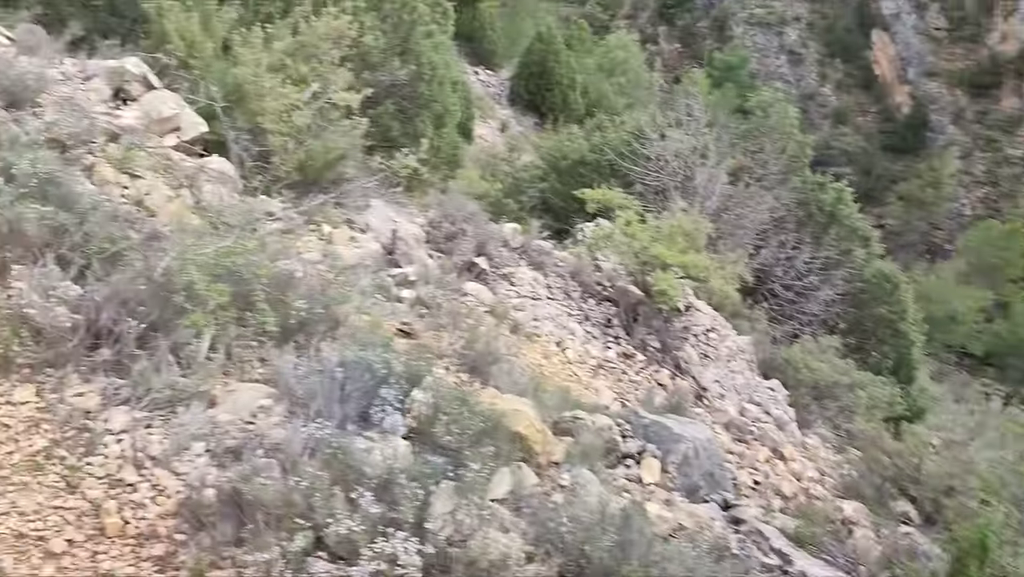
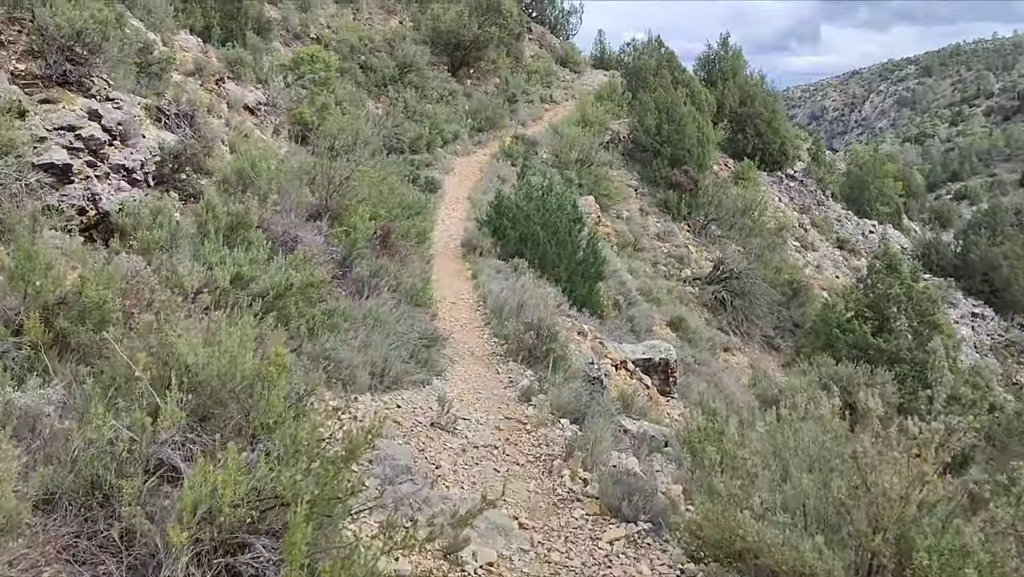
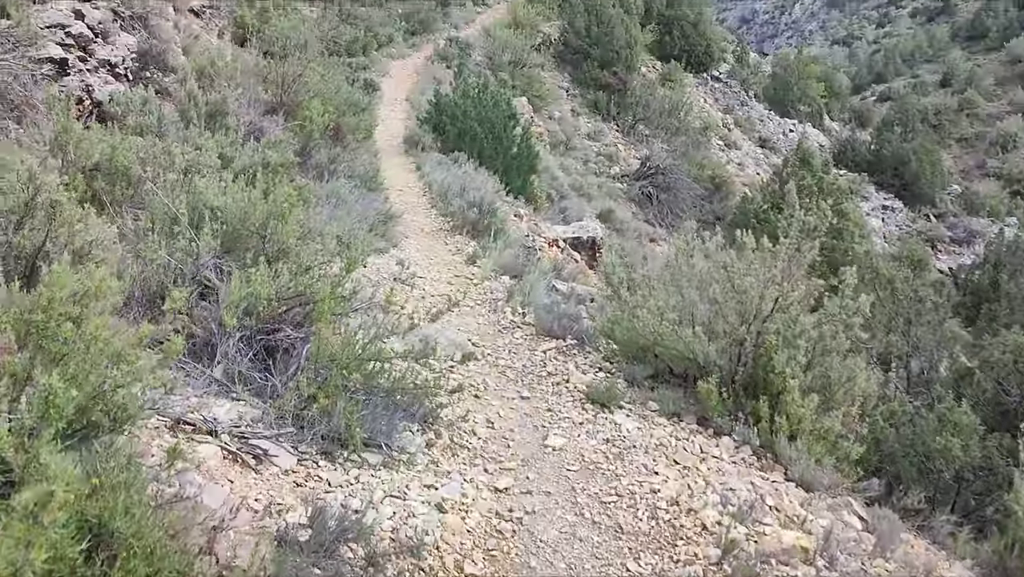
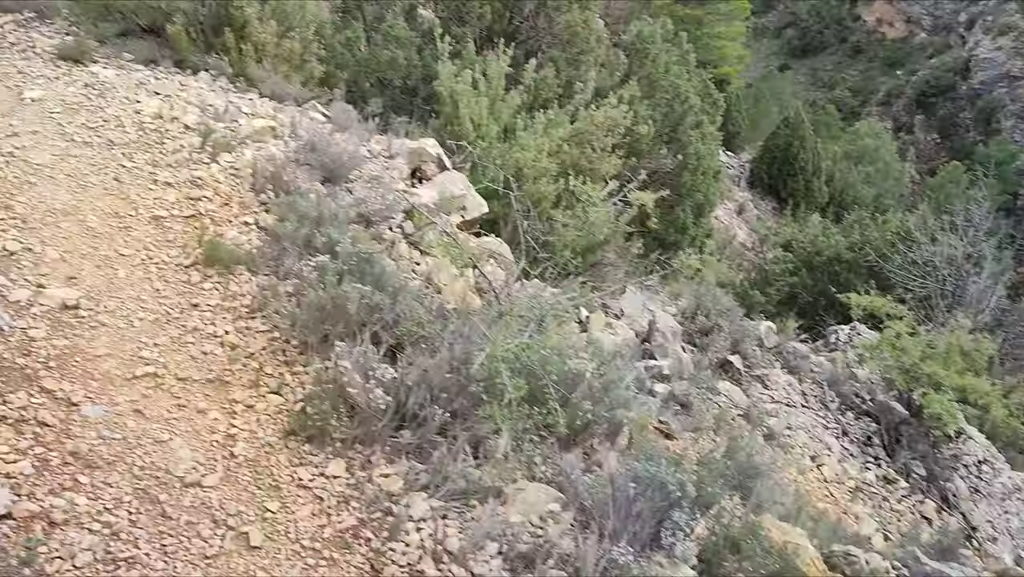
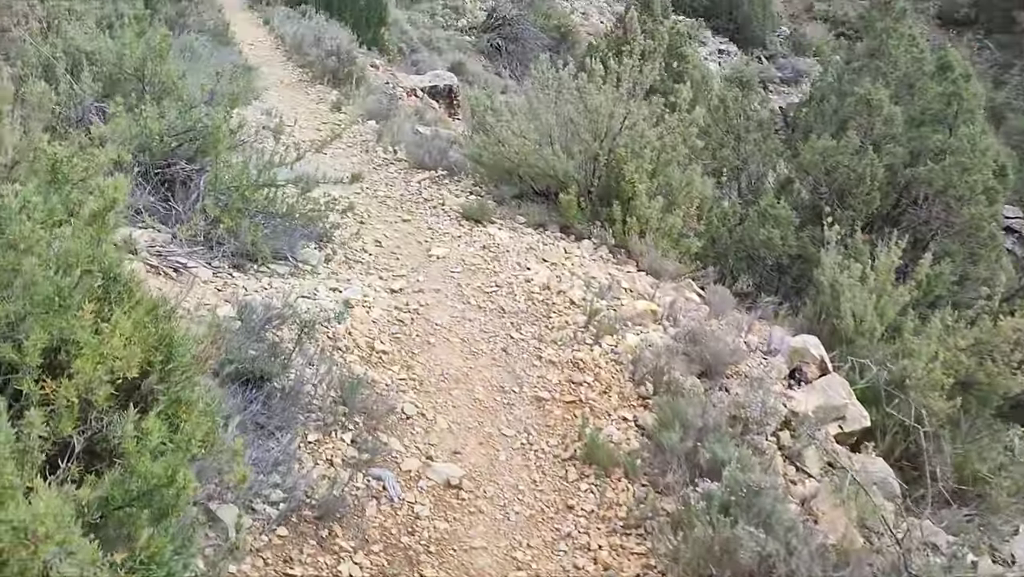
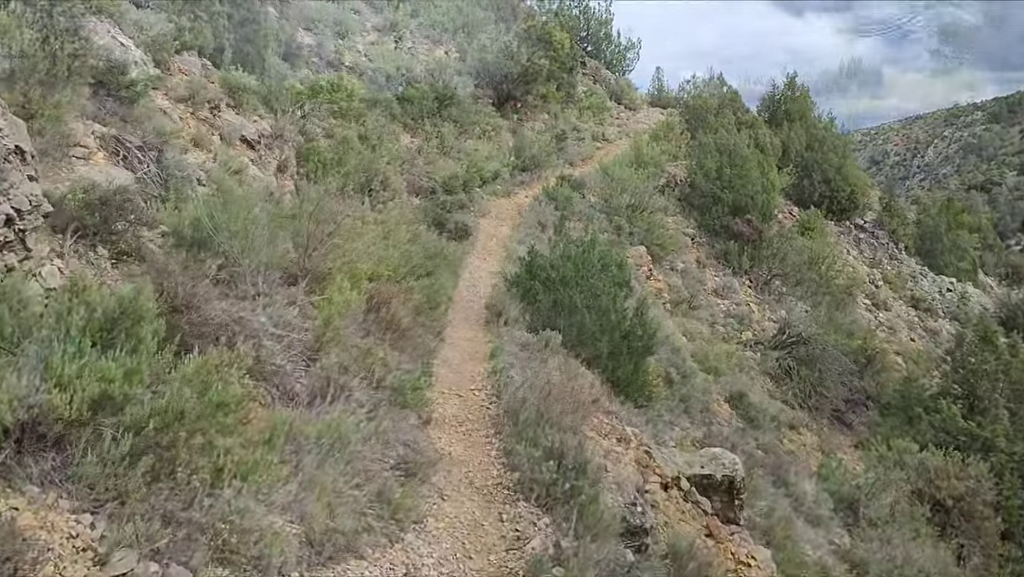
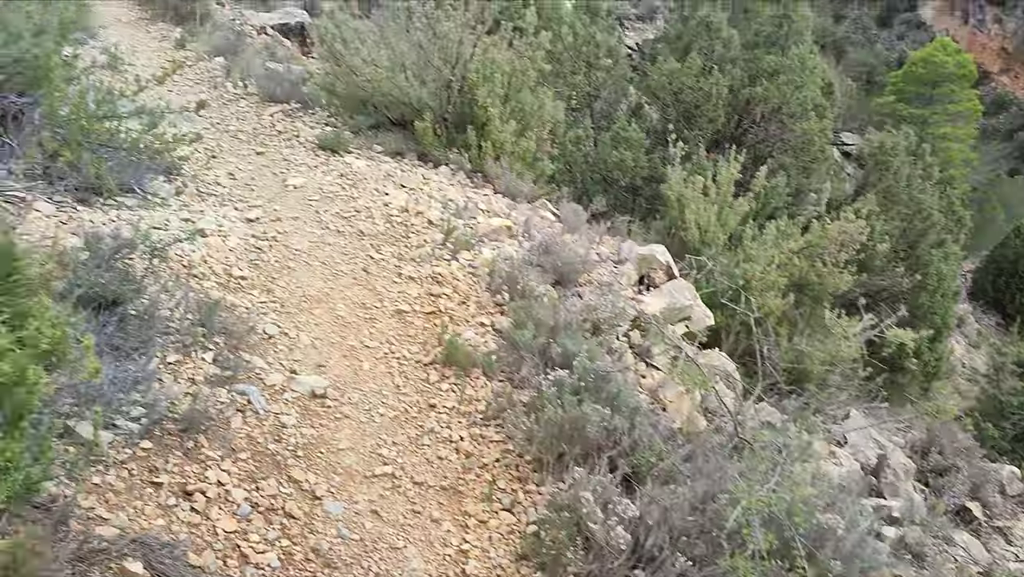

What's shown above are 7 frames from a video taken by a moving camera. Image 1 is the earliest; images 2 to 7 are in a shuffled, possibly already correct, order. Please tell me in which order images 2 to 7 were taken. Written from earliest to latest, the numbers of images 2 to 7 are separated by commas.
4, 7, 5, 3, 2, 6
